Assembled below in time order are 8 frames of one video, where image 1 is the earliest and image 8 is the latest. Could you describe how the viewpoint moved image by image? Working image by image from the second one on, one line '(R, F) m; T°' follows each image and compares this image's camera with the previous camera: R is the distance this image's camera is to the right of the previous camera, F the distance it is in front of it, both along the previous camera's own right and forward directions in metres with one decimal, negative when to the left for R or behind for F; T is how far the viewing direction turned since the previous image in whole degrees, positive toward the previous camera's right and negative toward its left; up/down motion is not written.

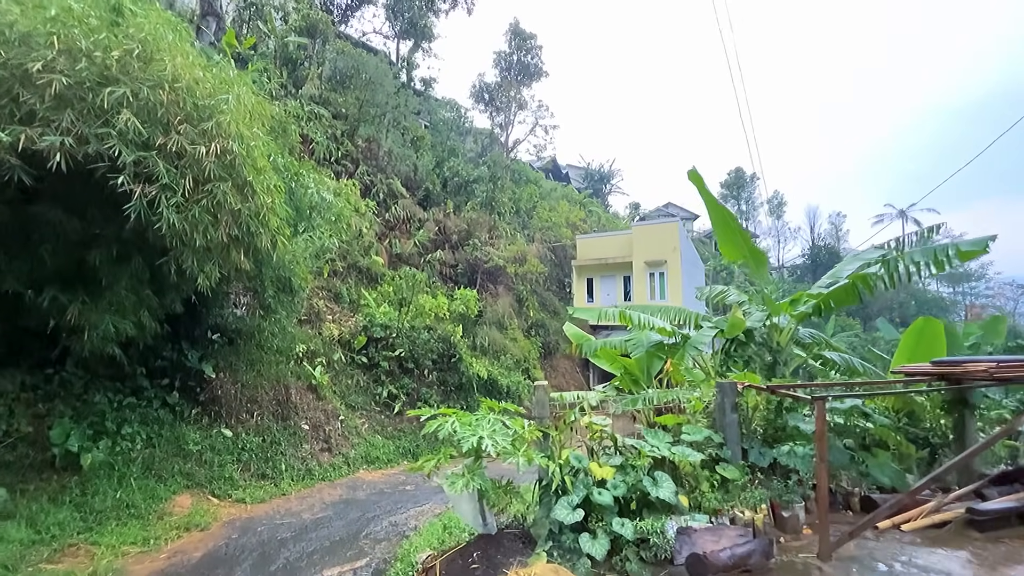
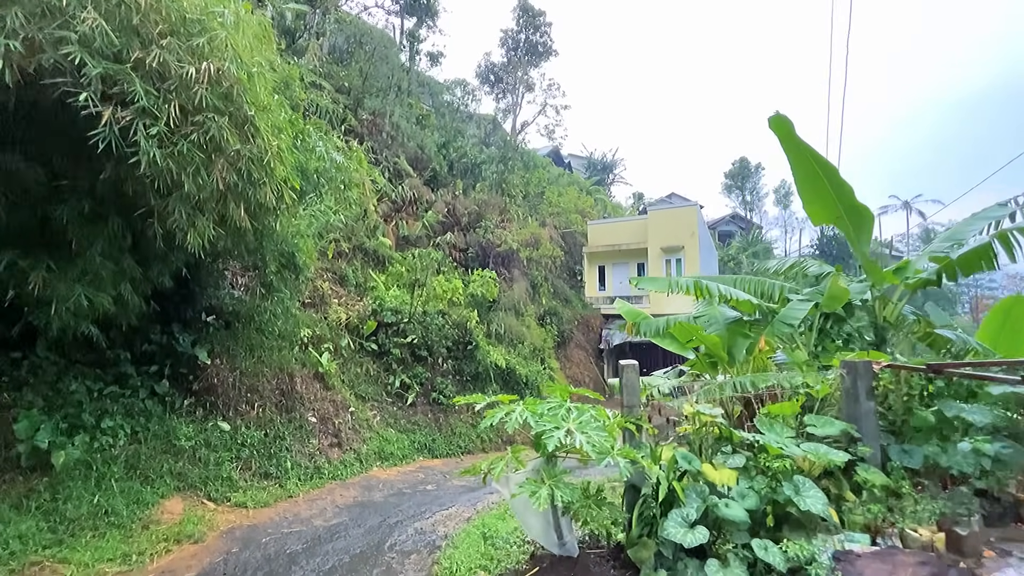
(-0.5, +0.8) m; 0°
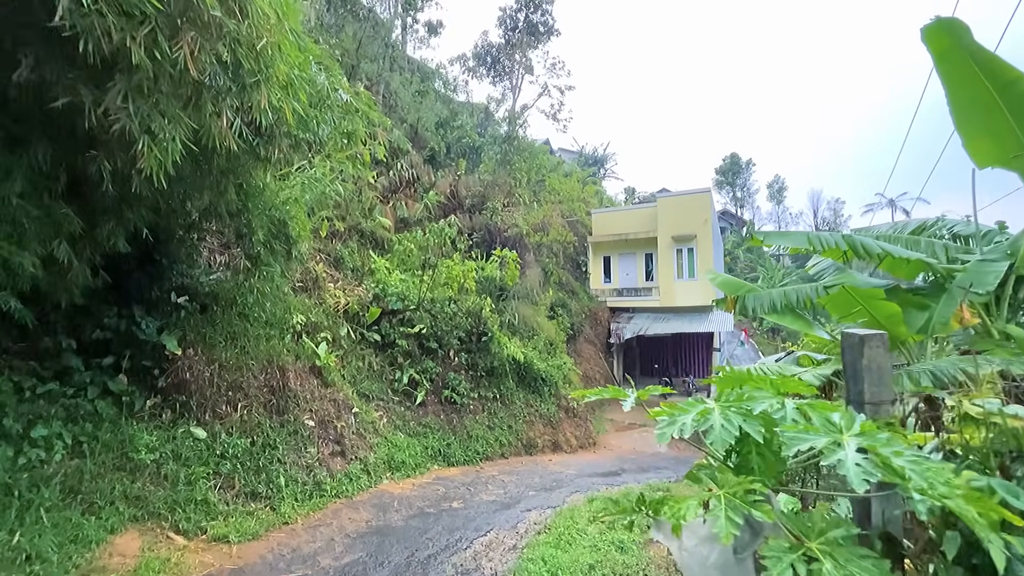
(-0.6, +1.1) m; +2°
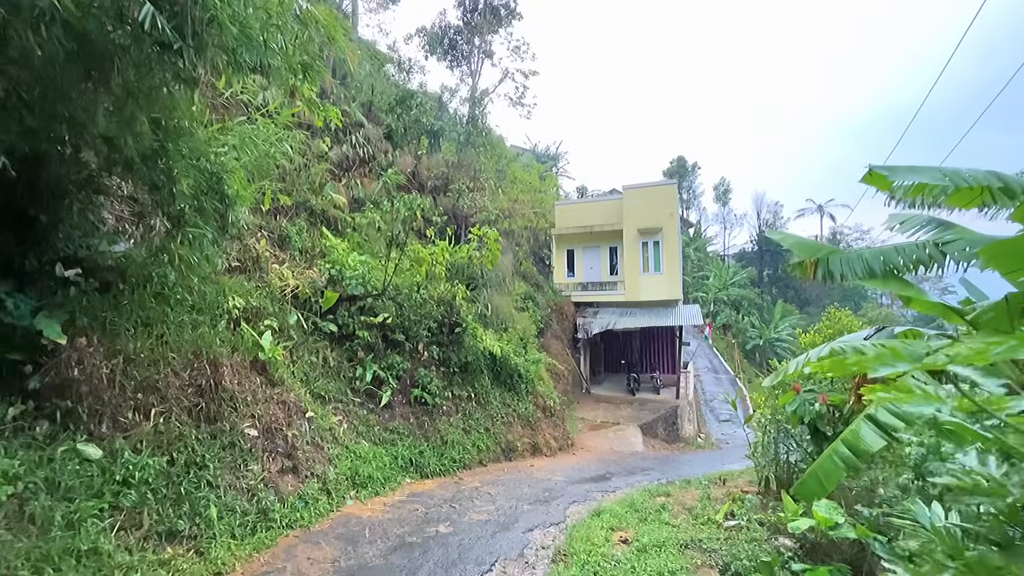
(-0.5, +0.9) m; +6°
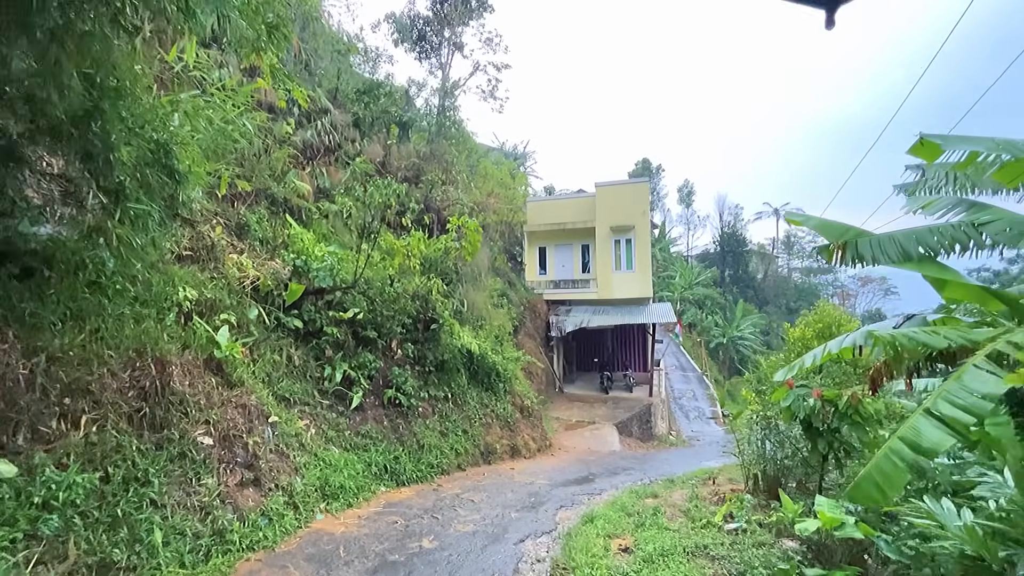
(-0.2, +0.4) m; +4°
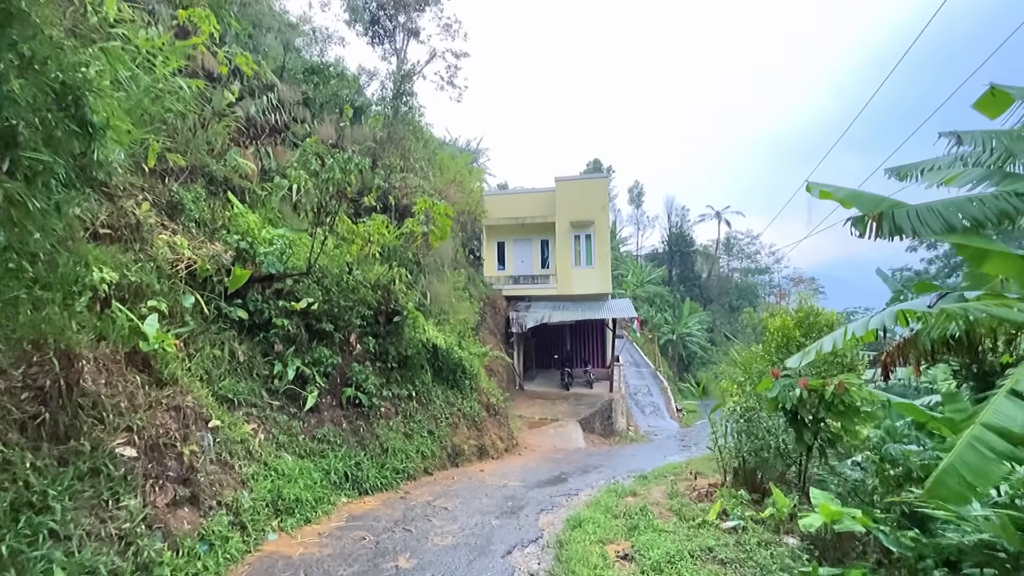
(-0.3, +0.4) m; +6°
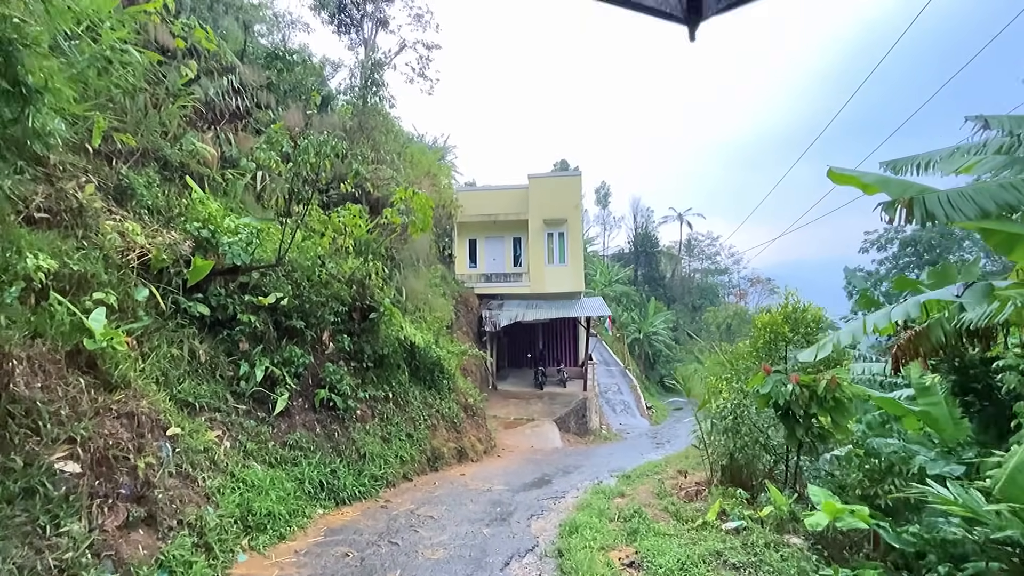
(-0.2, +0.3) m; +4°
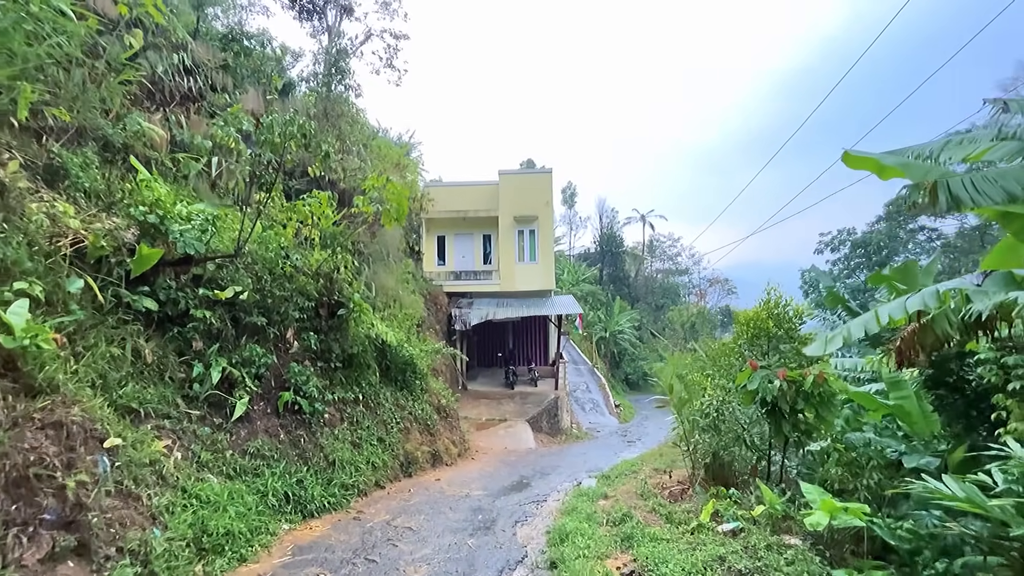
(-0.2, +0.3) m; +4°
